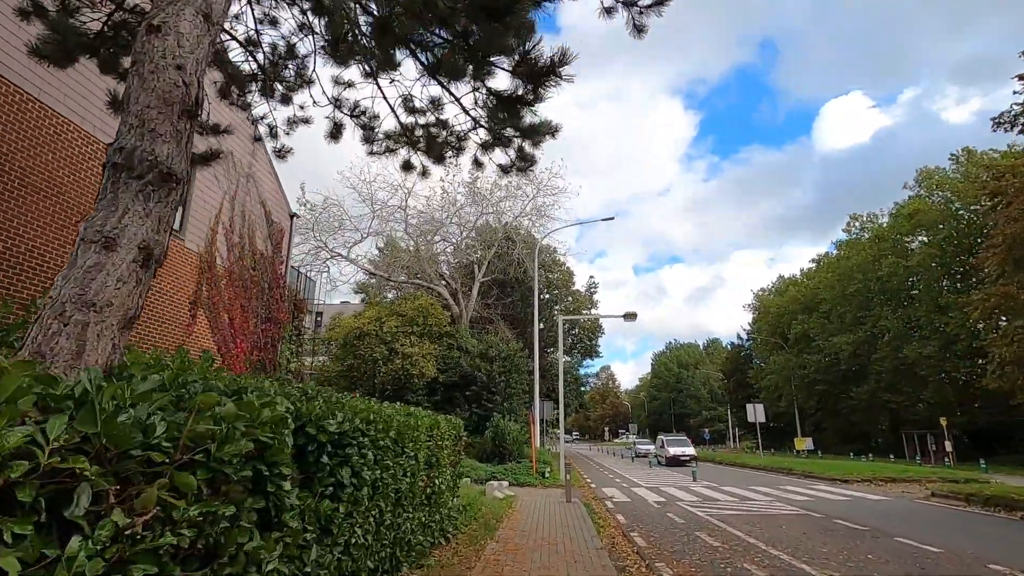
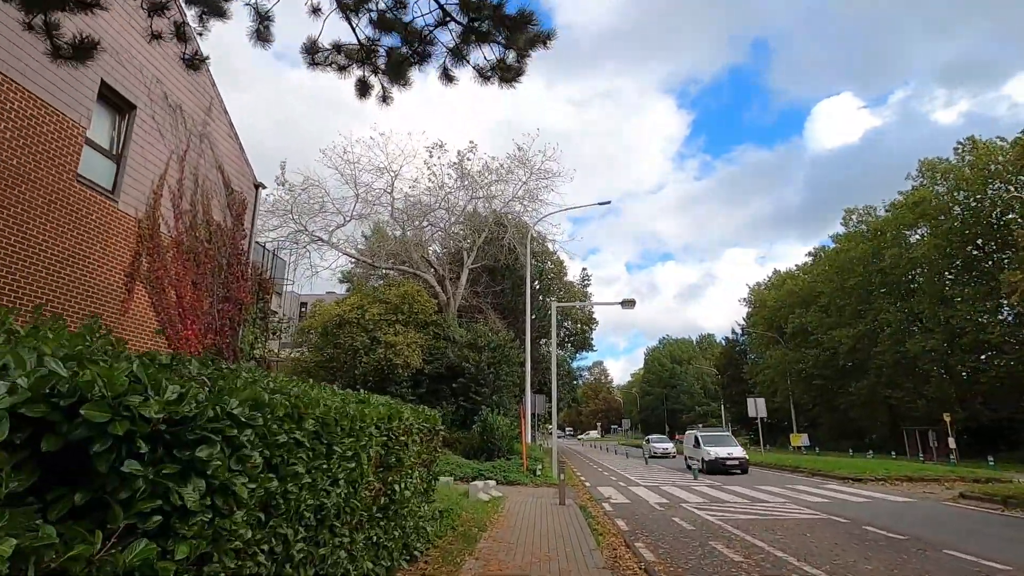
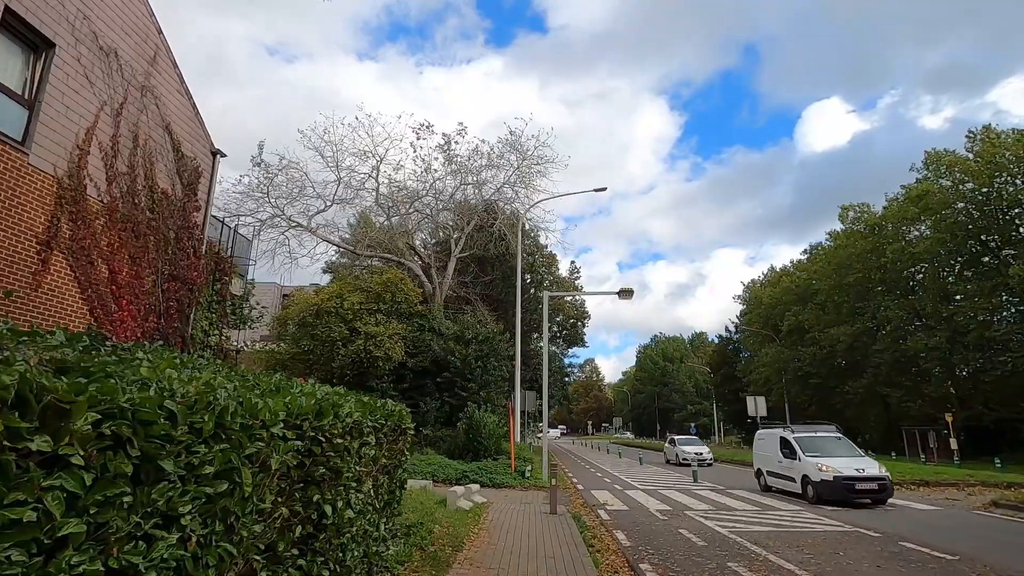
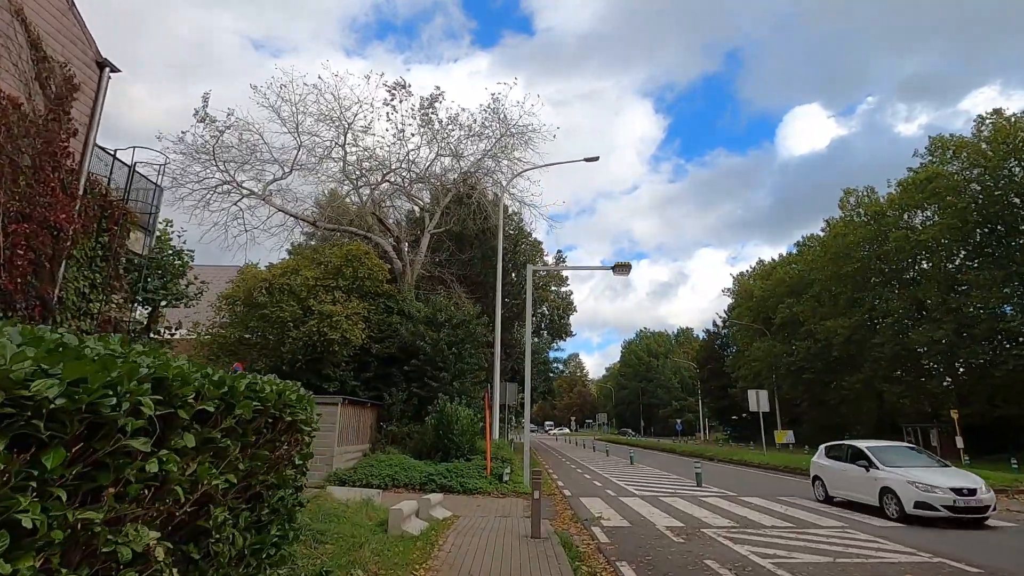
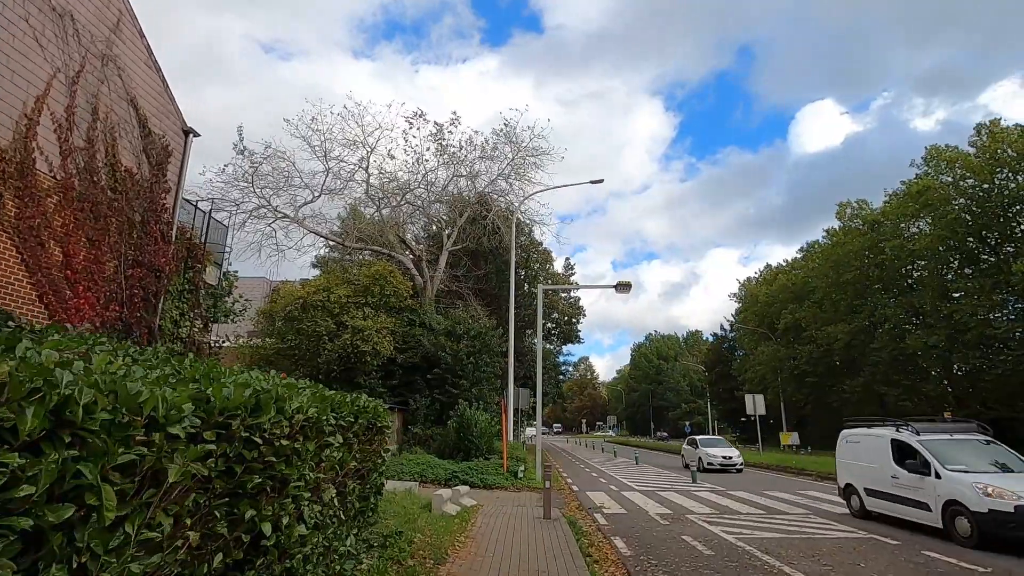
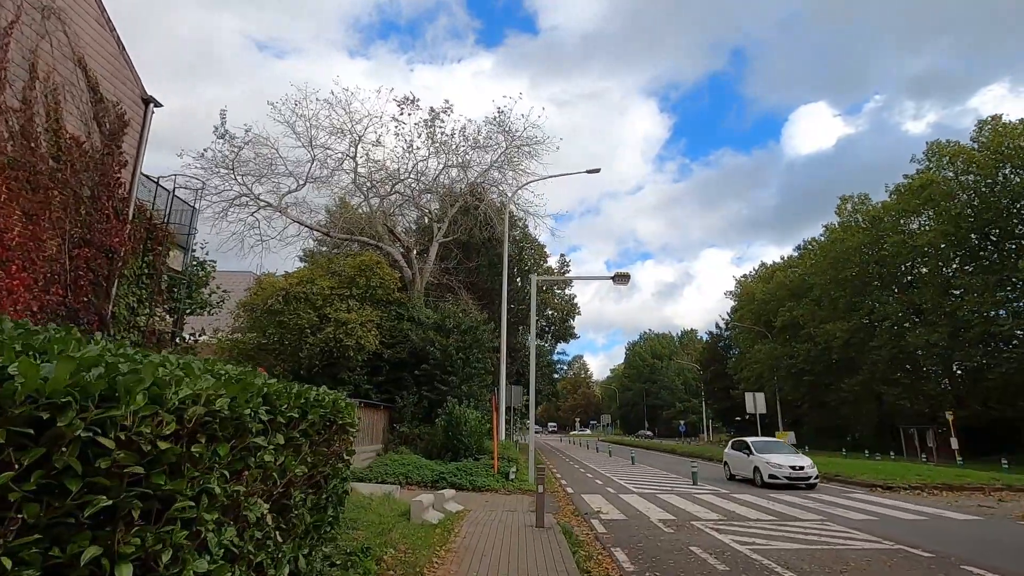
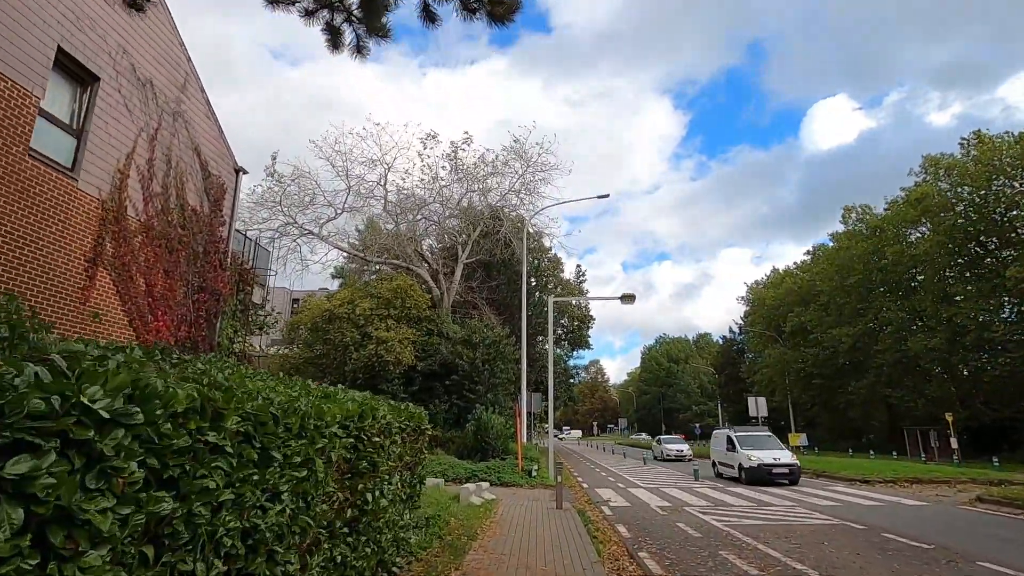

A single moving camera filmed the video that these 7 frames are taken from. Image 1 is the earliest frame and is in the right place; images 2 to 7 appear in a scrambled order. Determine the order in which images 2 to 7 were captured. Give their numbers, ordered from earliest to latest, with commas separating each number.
2, 7, 3, 5, 6, 4
